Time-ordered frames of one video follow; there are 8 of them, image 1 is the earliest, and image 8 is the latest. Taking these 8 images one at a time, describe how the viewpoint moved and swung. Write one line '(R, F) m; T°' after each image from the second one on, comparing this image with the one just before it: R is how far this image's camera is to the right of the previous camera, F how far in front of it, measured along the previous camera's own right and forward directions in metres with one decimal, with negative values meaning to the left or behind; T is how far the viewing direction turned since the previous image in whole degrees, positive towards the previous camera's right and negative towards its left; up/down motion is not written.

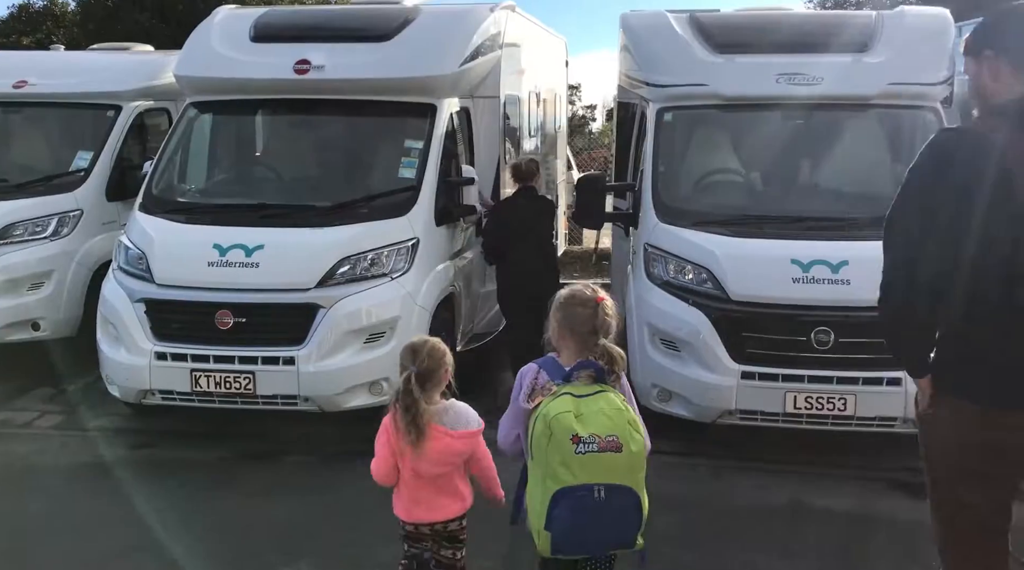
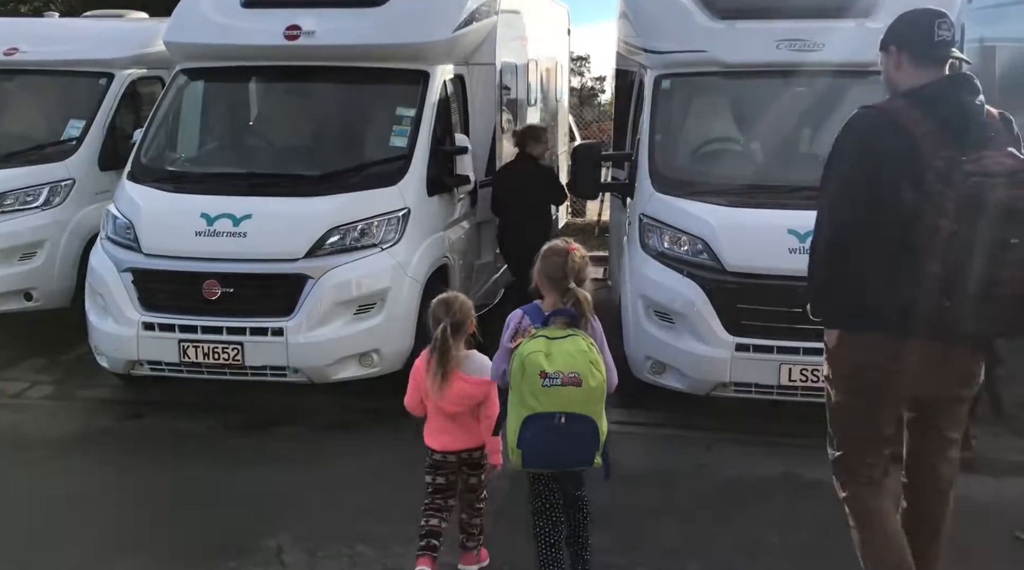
(+0.1, +0.1) m; -1°
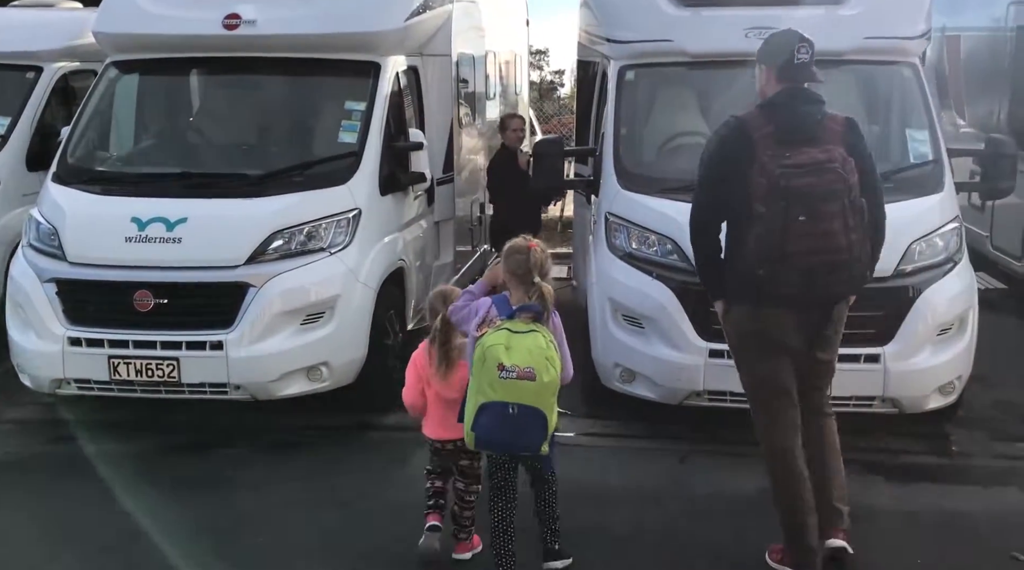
(0.0, +0.3) m; +2°
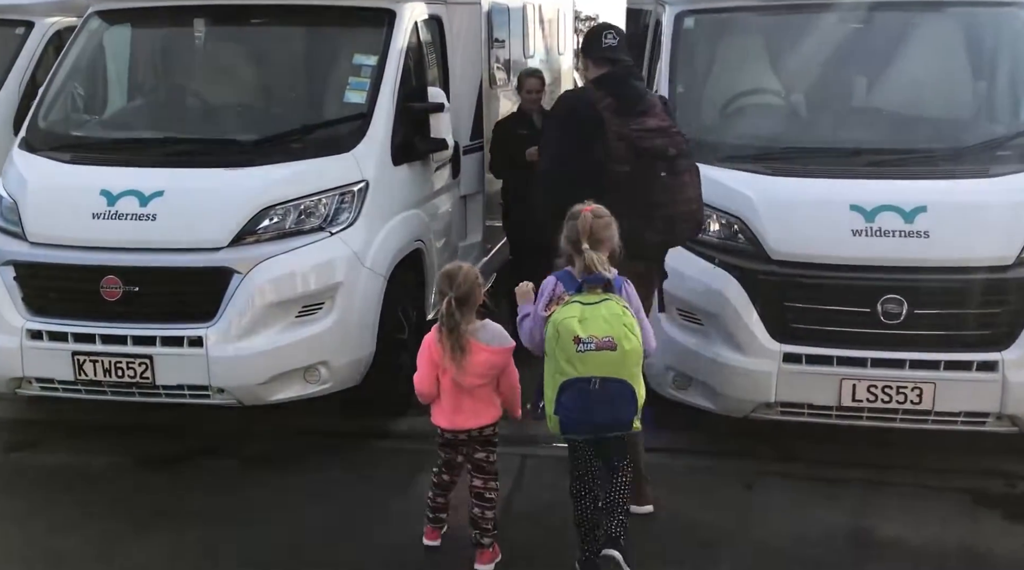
(+0.1, +0.8) m; -3°
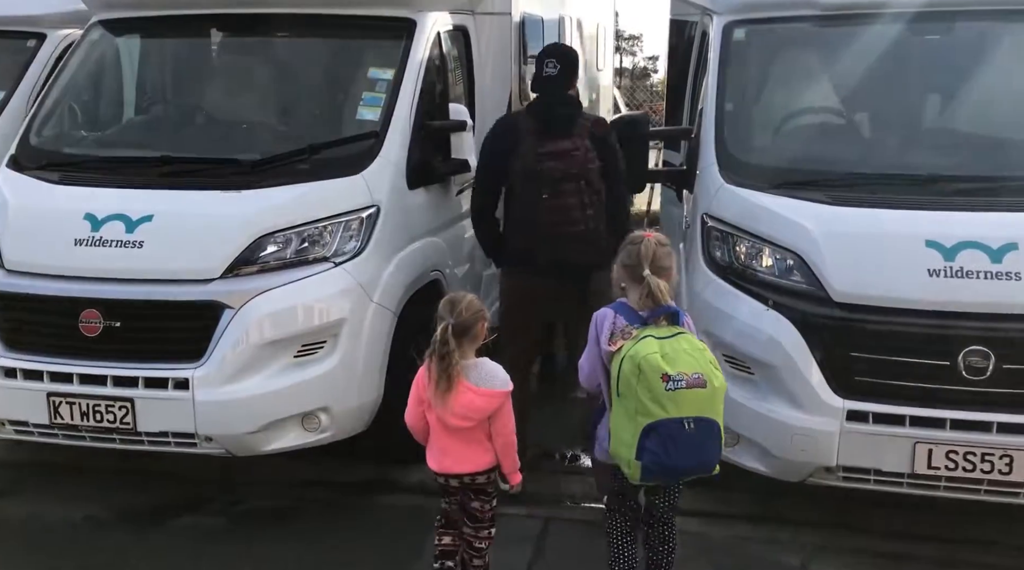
(+0.1, +0.5) m; -3°
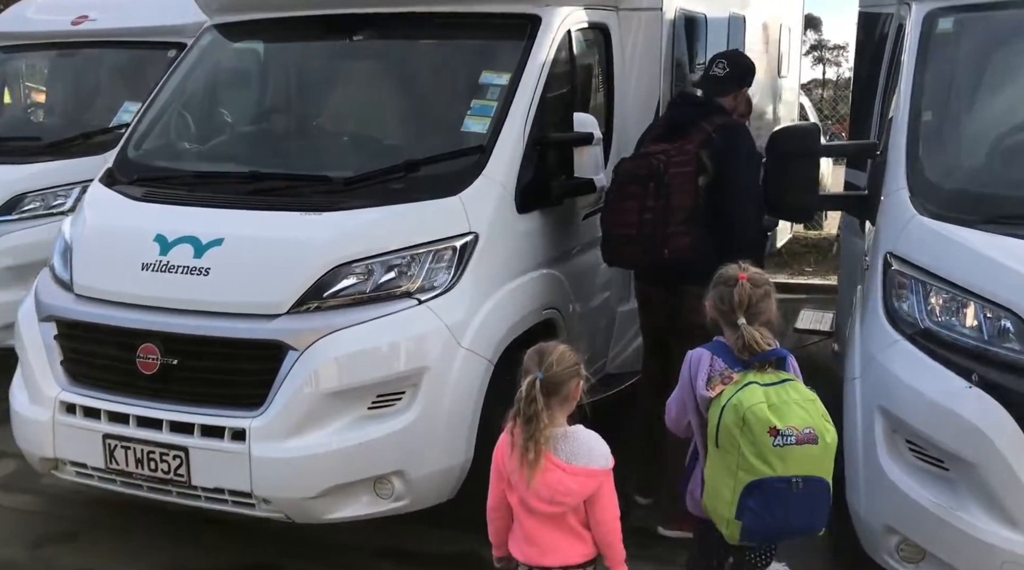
(+0.2, +0.7) m; -11°
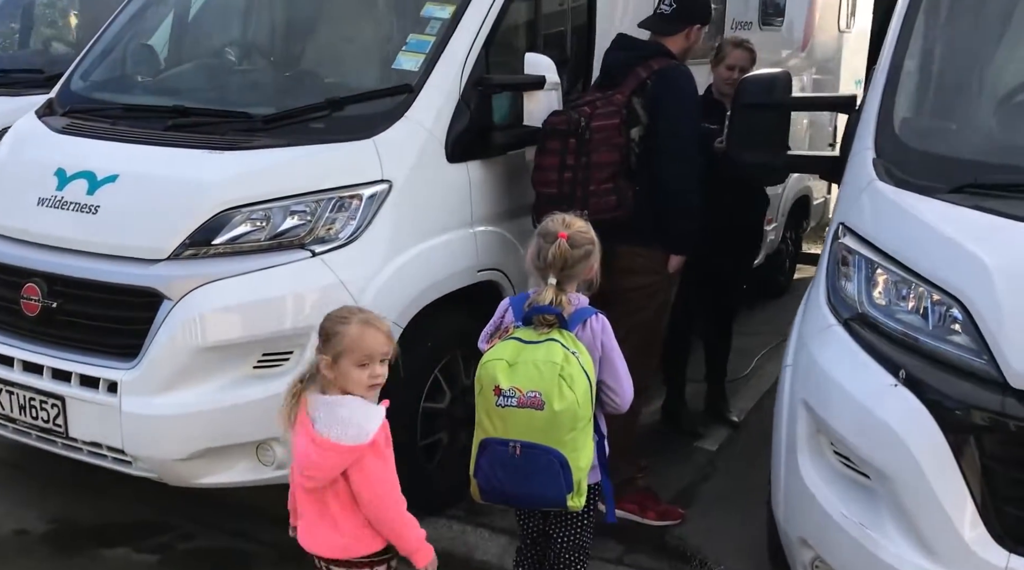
(+0.6, +0.4) m; -6°
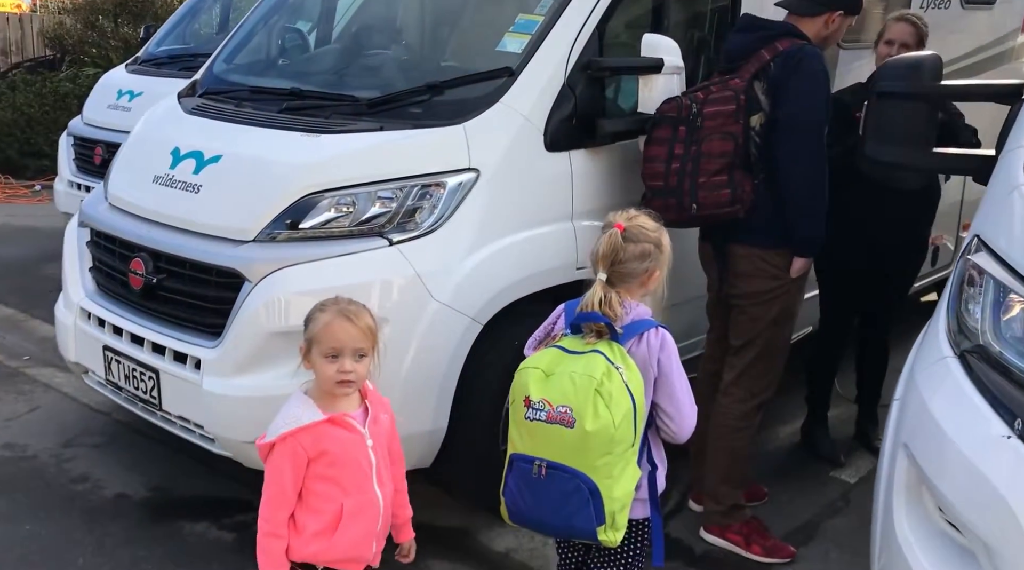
(+0.4, +0.3) m; -13°
